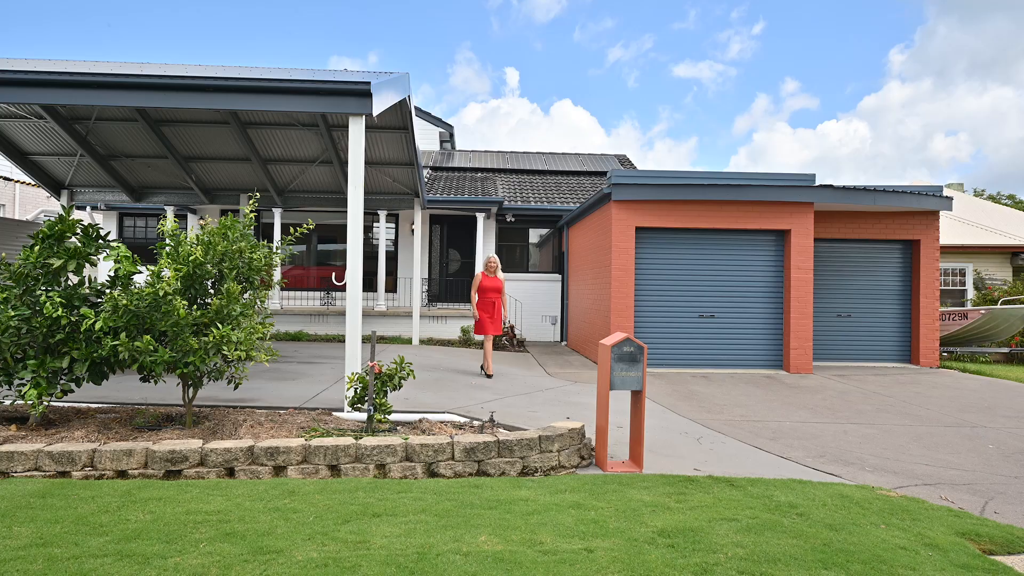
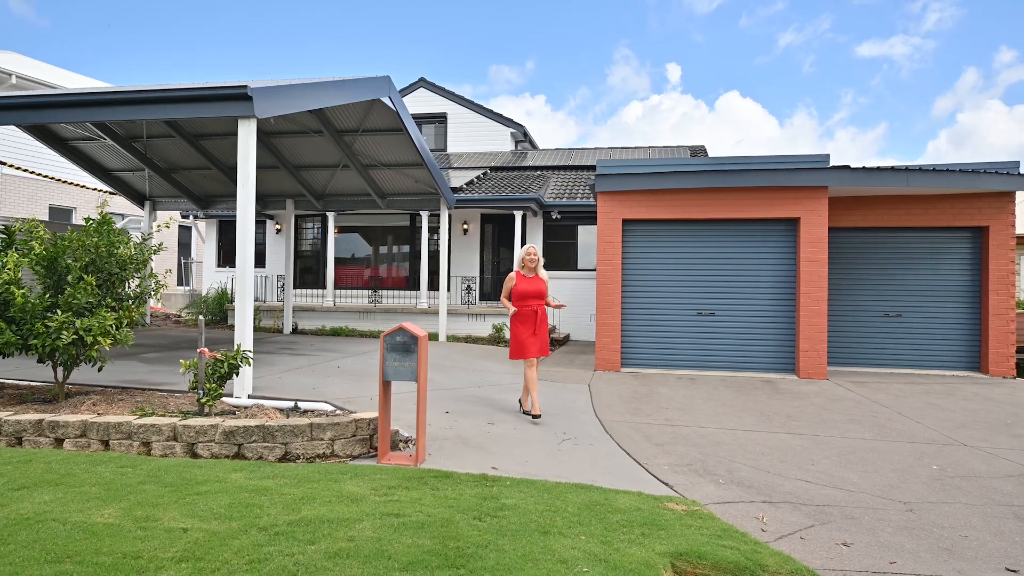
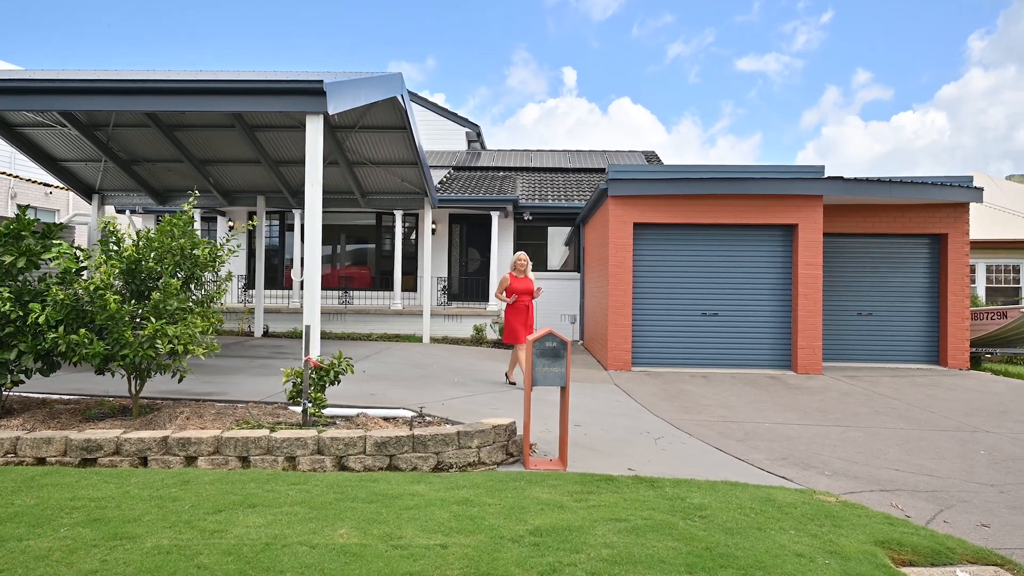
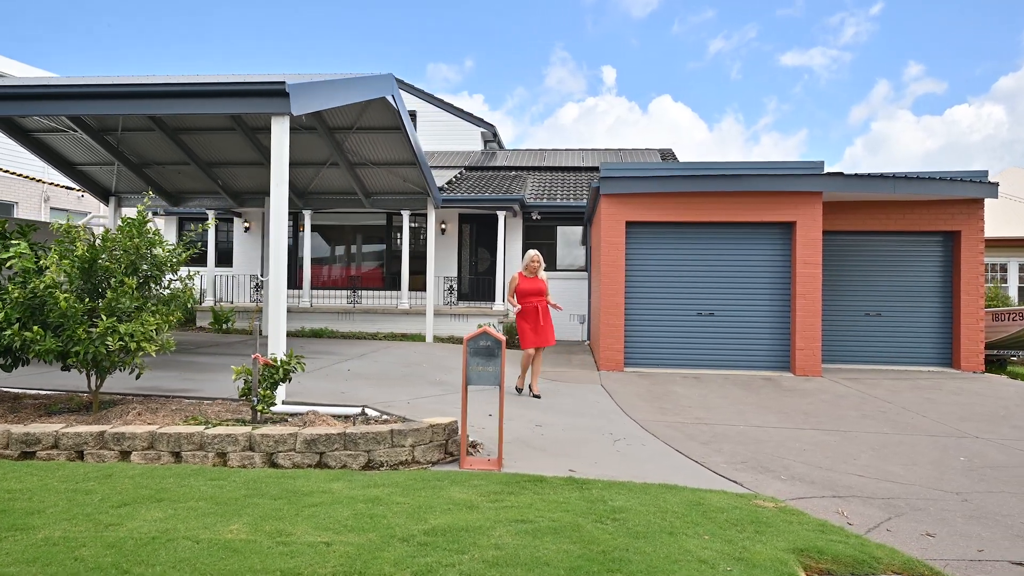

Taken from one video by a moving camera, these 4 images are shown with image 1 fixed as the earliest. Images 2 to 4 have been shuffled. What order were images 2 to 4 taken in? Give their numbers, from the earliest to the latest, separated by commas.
3, 4, 2
